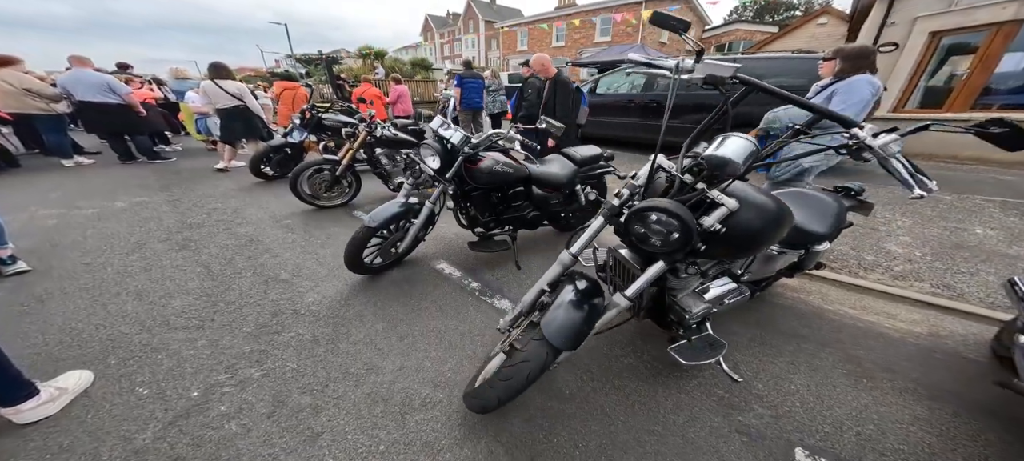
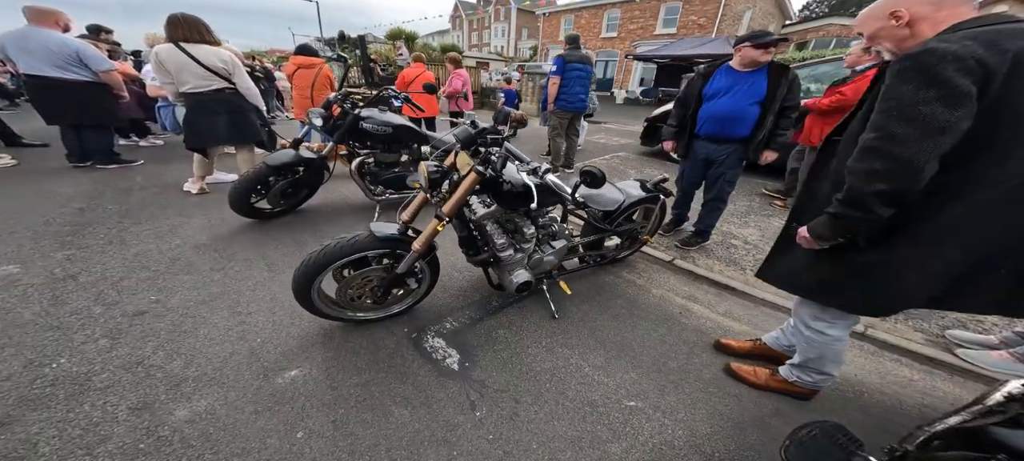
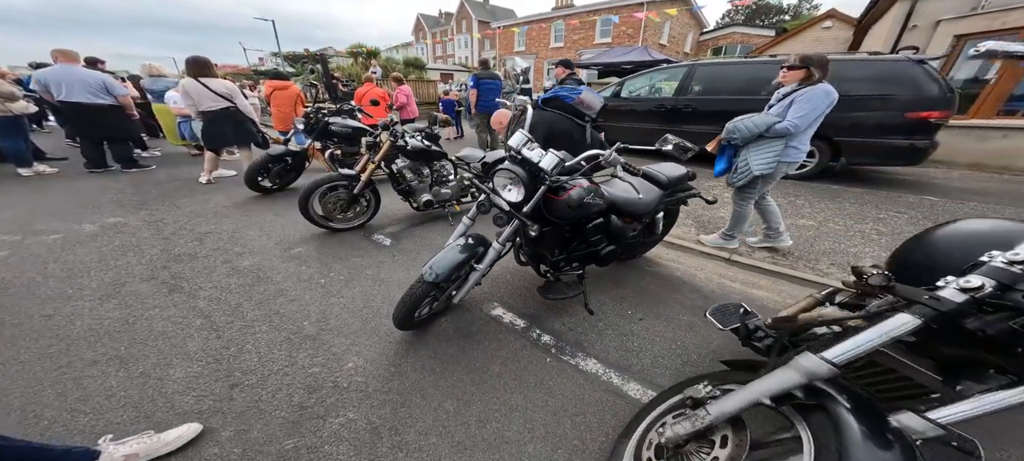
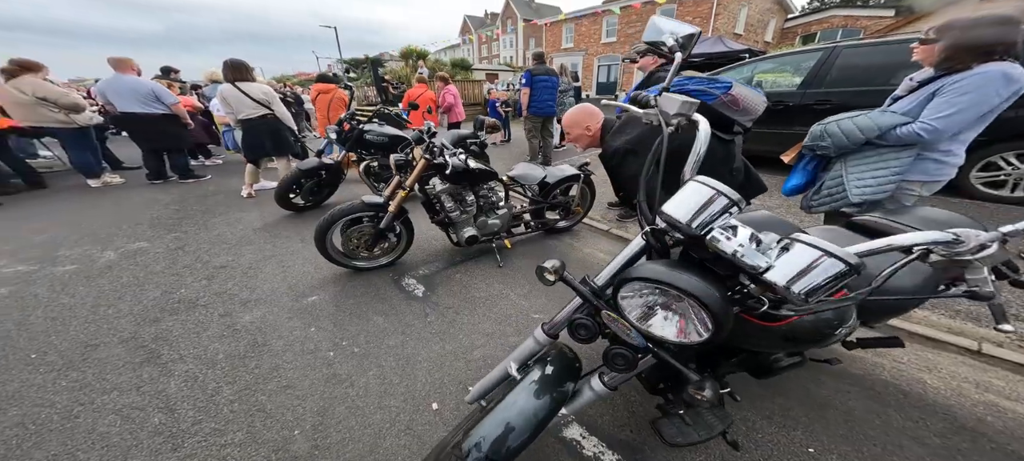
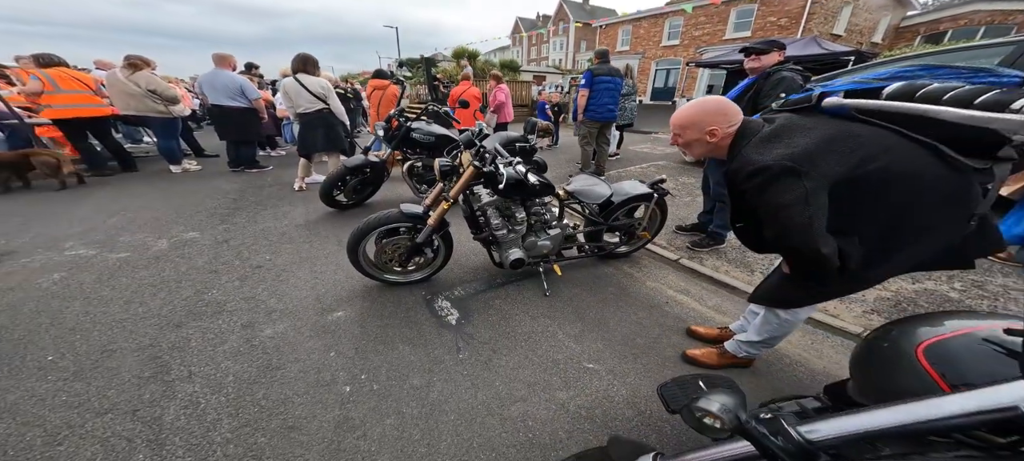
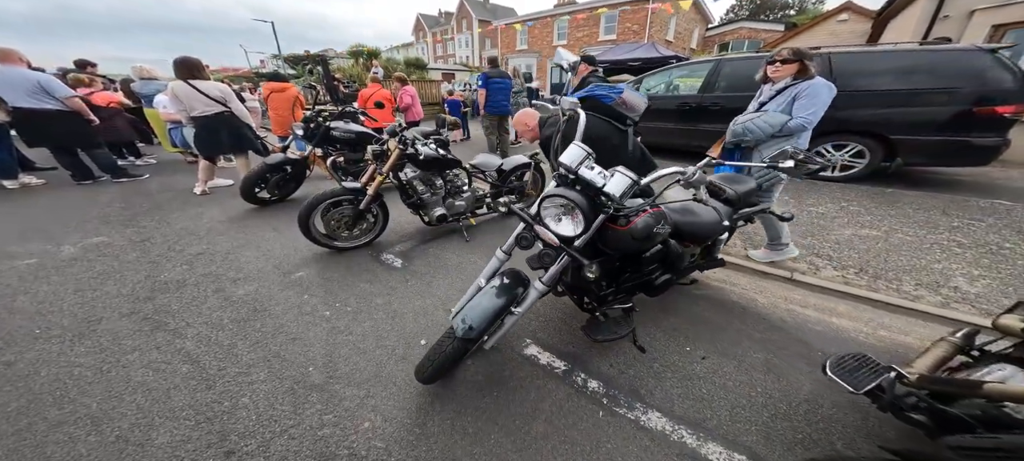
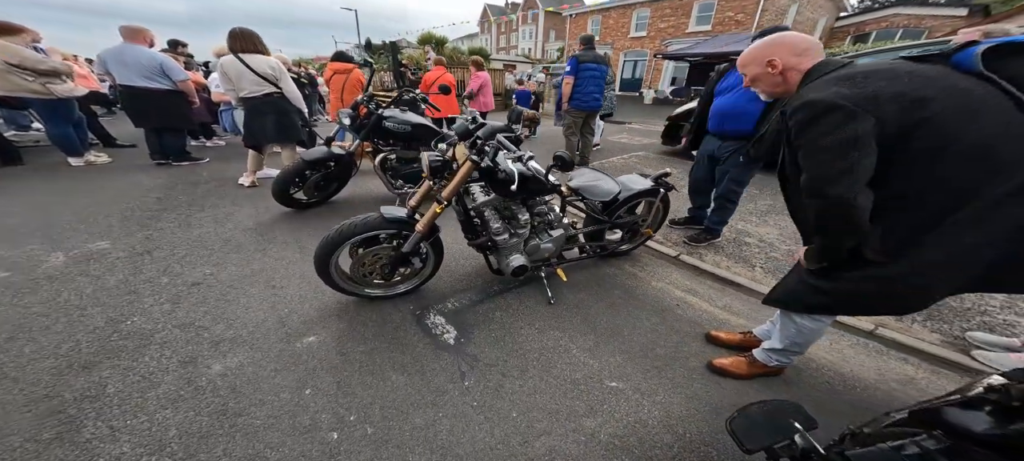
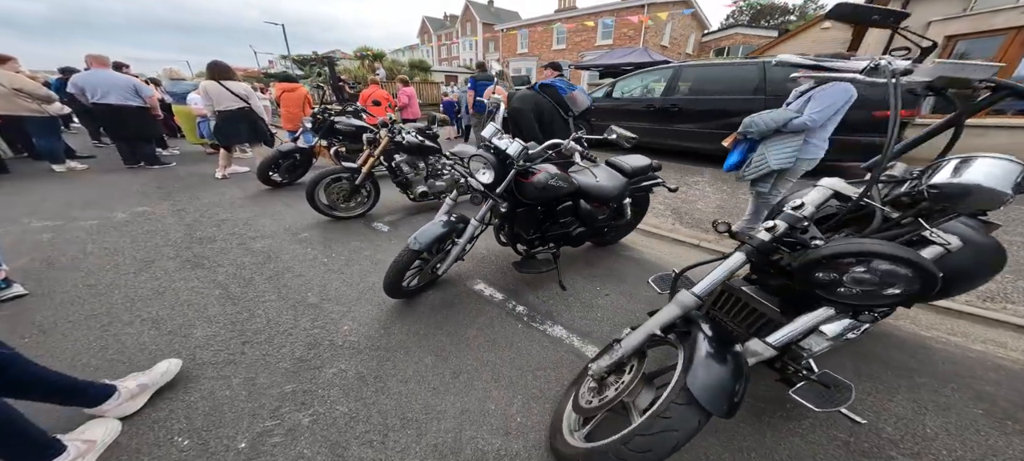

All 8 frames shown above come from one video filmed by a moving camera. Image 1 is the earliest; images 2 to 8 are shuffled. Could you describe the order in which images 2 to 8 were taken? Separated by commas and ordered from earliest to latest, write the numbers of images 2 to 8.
8, 3, 6, 4, 5, 7, 2
